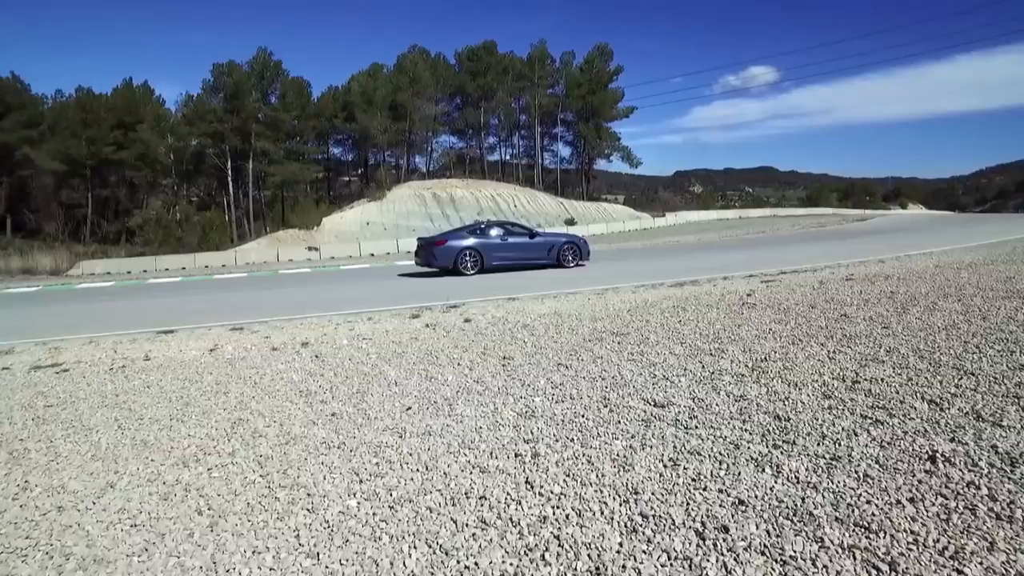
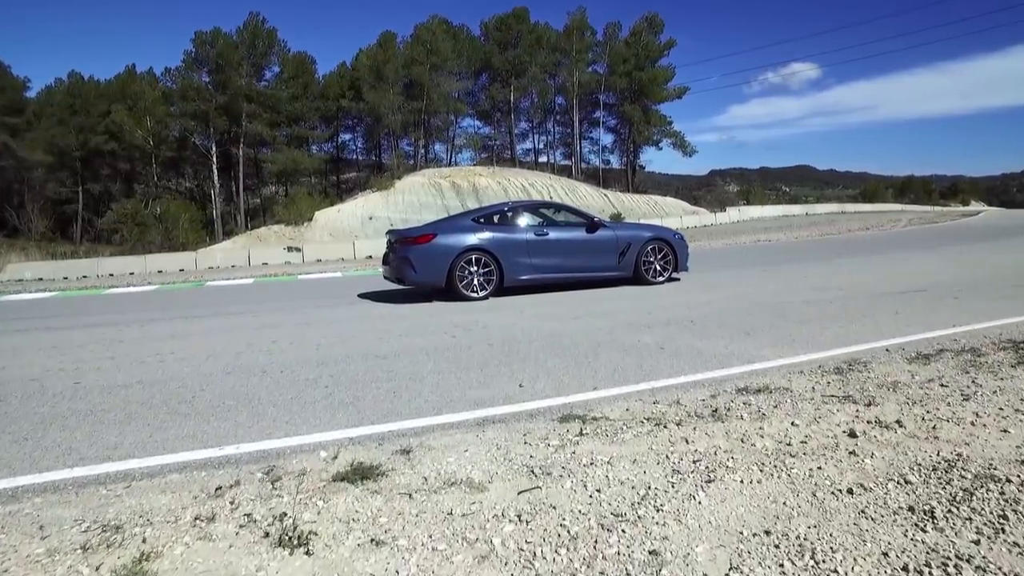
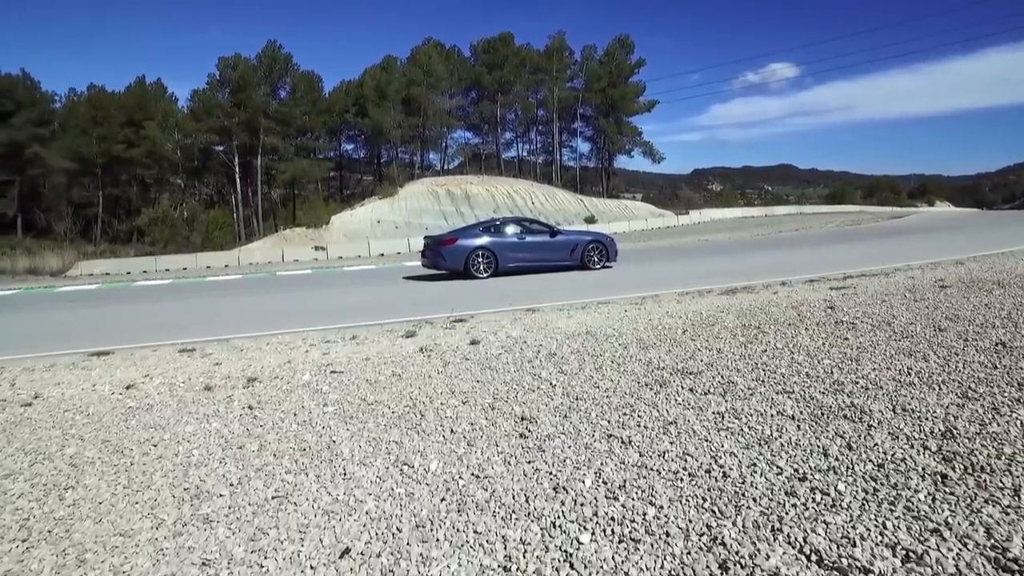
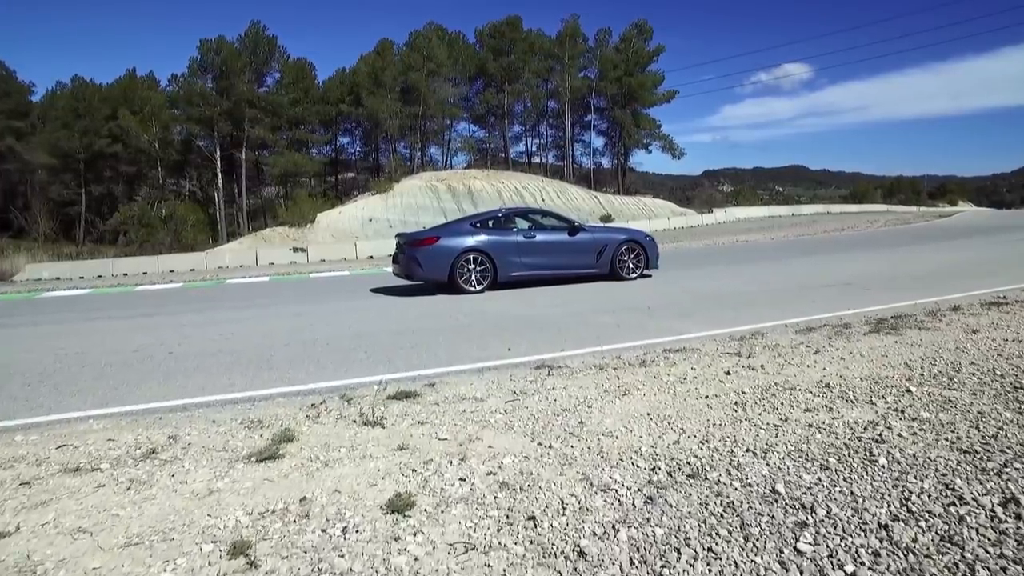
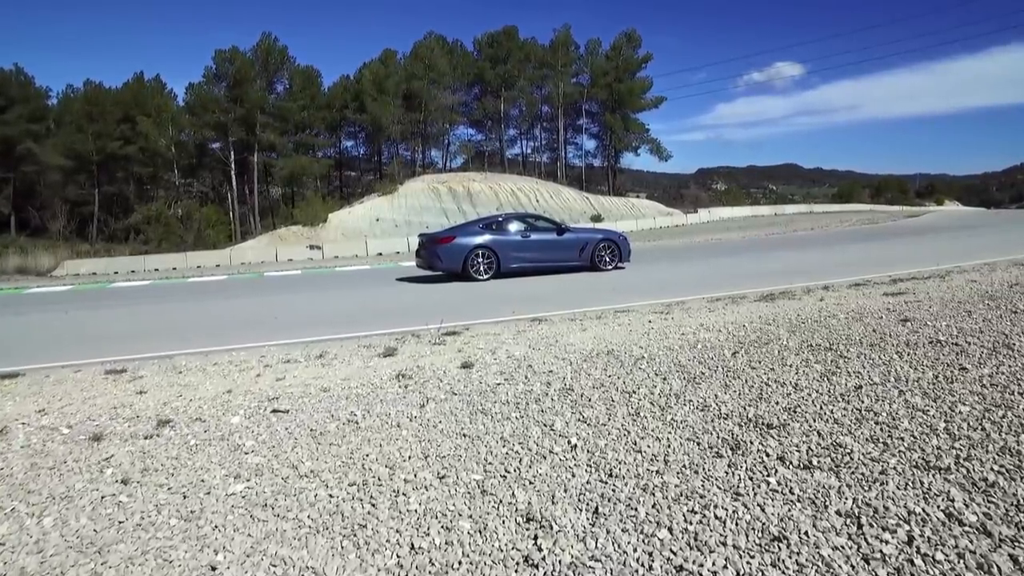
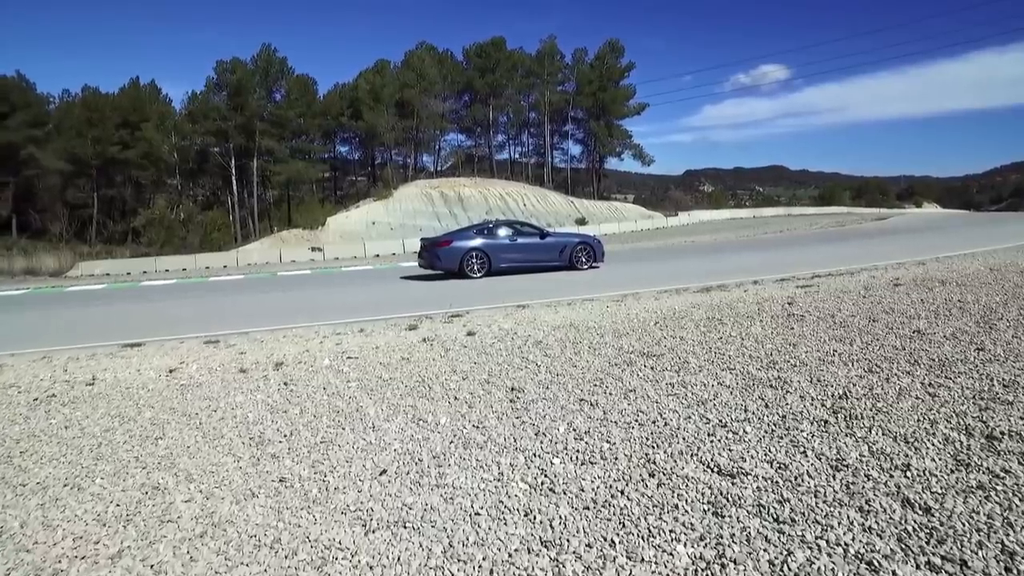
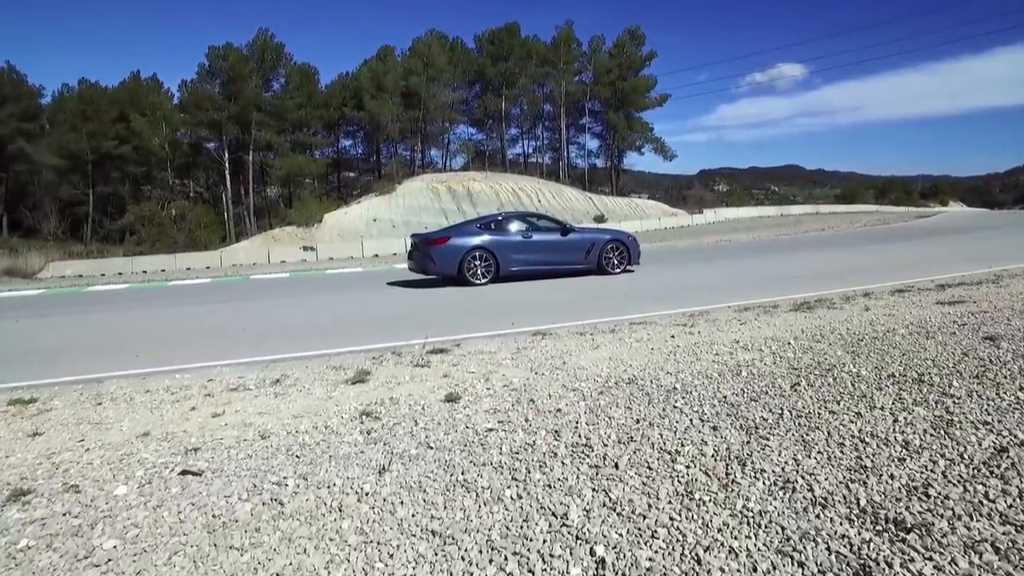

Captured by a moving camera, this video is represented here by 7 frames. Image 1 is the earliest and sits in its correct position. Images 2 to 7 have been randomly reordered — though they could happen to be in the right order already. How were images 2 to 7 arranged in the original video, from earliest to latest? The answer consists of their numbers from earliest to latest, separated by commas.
6, 3, 5, 7, 4, 2
